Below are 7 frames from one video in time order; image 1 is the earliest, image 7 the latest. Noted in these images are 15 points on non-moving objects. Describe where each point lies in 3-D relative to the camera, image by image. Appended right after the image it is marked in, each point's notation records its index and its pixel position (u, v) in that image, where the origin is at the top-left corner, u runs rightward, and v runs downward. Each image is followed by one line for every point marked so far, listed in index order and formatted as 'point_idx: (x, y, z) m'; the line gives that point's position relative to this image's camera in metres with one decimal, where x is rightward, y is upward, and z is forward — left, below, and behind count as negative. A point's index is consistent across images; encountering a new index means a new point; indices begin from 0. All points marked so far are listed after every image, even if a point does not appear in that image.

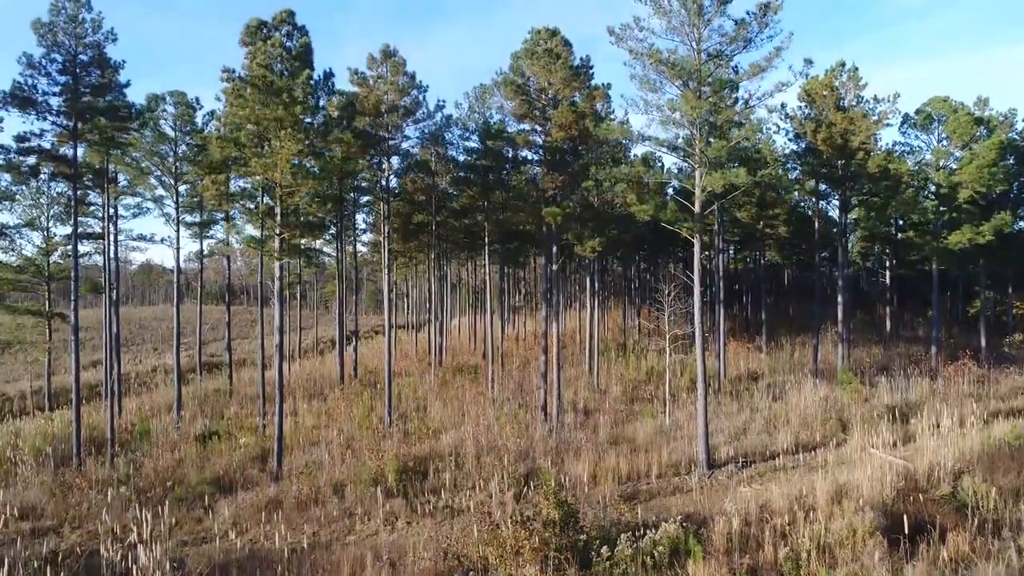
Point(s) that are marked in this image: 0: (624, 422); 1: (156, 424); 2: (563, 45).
0: (+2.9, -3.4, +16.7) m
1: (-10.6, -4.0, +19.4) m
2: (+1.2, +5.8, +15.6) m
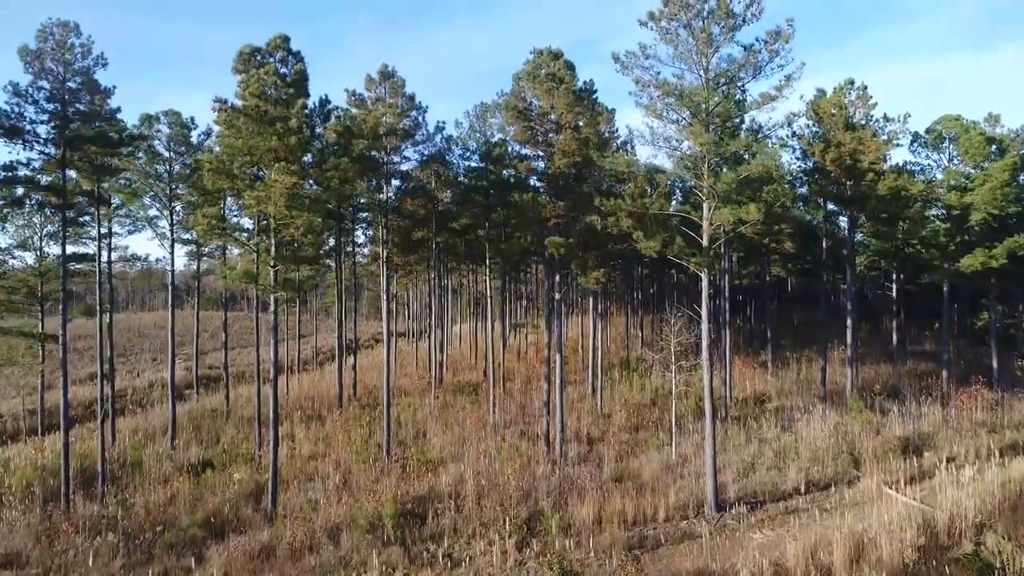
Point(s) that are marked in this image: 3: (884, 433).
0: (+2.9, -4.2, +16.3) m
1: (-10.6, -4.8, +18.9) m
2: (+1.2, +5.1, +15.1) m
3: (+9.5, -3.7, +16.7) m
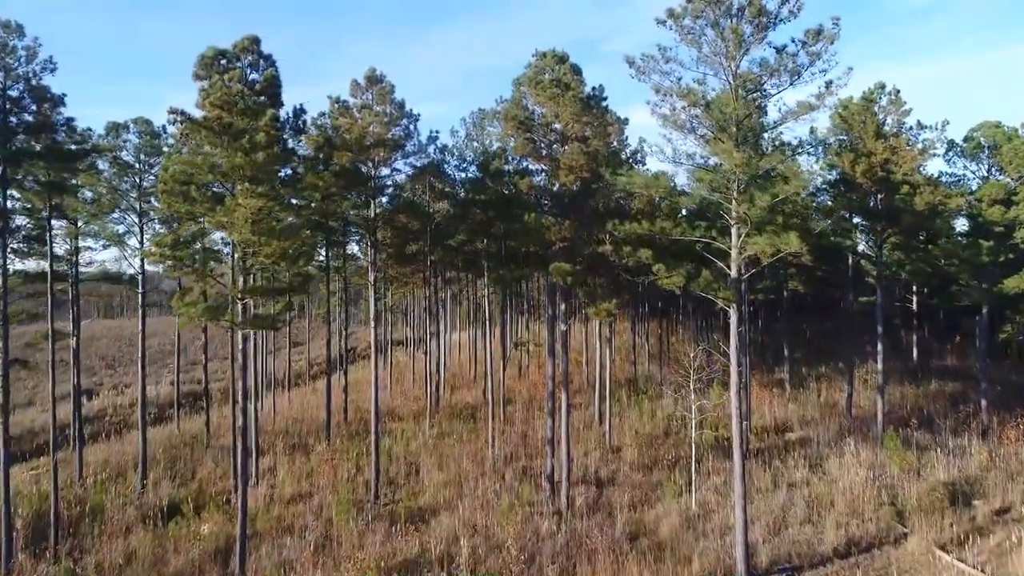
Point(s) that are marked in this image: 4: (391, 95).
0: (+2.9, -4.8, +14.6) m
1: (-10.5, -5.4, +17.3) m
2: (+1.2, +4.5, +13.5) m
3: (+9.6, -4.4, +15.0) m
4: (-2.9, +4.7, +15.8) m
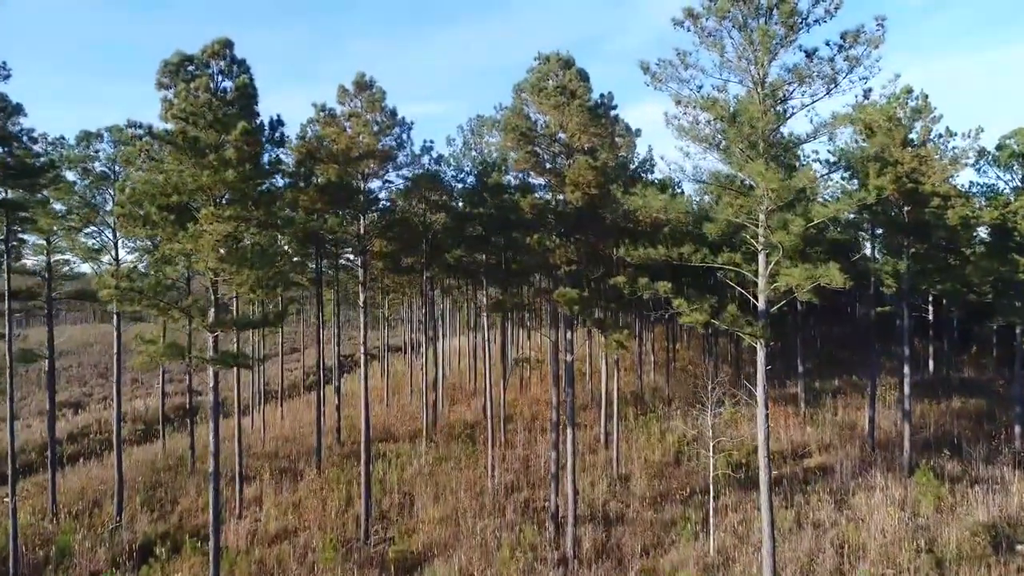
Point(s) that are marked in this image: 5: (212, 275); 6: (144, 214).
0: (+3.0, -5.3, +13.4) m
1: (-10.5, -6.0, +16.1) m
2: (+1.2, +3.9, +12.2) m
3: (+9.6, -4.9, +13.8) m
4: (-2.9, +4.2, +14.6) m
5: (-4.8, +0.2, +10.4) m
6: (-5.8, +1.2, +10.3) m
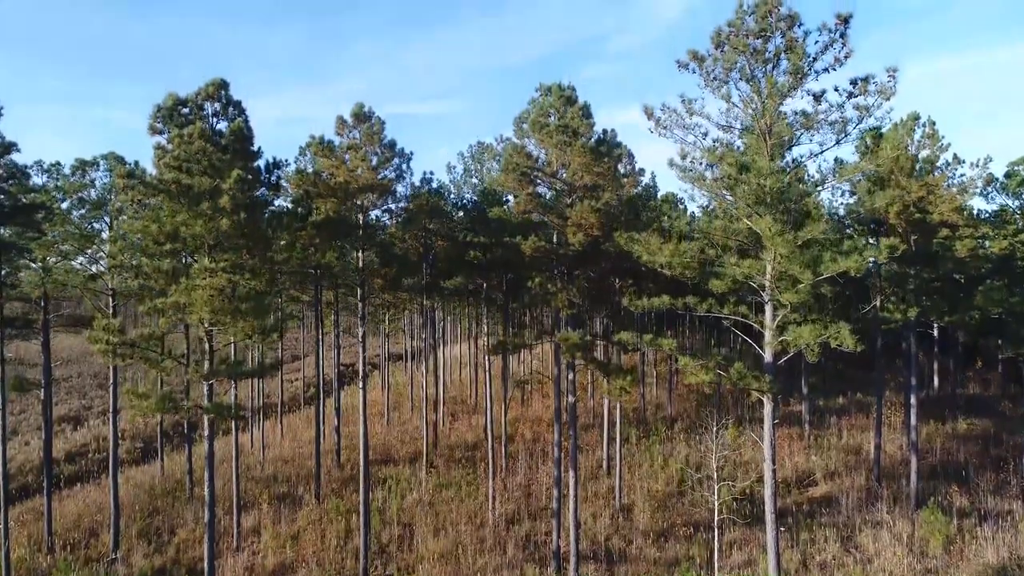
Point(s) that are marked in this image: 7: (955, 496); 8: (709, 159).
0: (+3.0, -6.1, +13.1) m
1: (-10.5, -6.7, +15.9) m
2: (+1.3, +3.2, +12.0) m
3: (+9.6, -5.7, +13.6) m
4: (-2.9, +3.4, +14.4) m
5: (-4.8, -0.6, +10.2) m
6: (-5.8, +0.4, +10.1) m
7: (+11.7, -5.5, +17.2) m
8: (+3.0, +1.9, +9.7) m
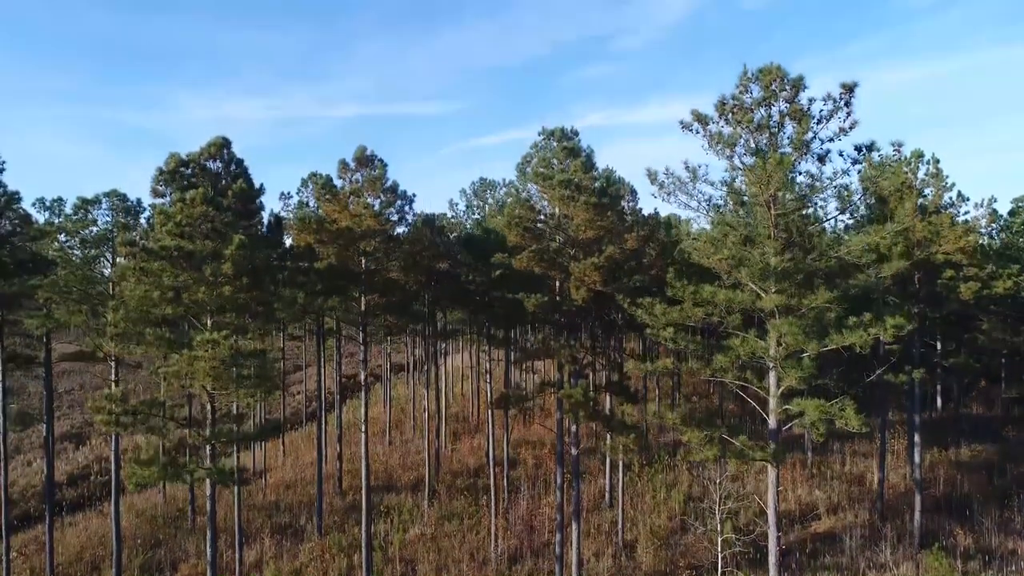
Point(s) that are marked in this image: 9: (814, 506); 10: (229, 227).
0: (+3.0, -7.1, +13.1) m
1: (-10.4, -7.7, +15.9) m
2: (+1.3, +2.2, +12.0) m
3: (+9.6, -6.7, +13.5) m
4: (-2.9, +2.4, +14.4) m
5: (-4.8, -1.6, +10.2) m
6: (-5.7, -0.6, +10.0) m
7: (+11.7, -6.5, +17.2) m
8: (+3.0, +0.9, +9.7) m
9: (+9.2, -6.6, +20.0) m
10: (-4.4, +0.9, +10.2) m
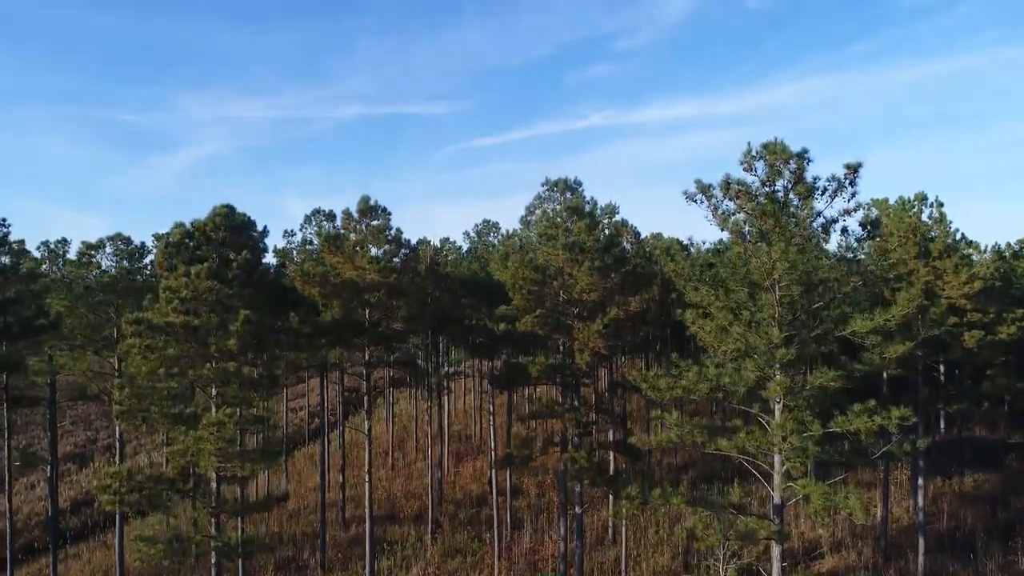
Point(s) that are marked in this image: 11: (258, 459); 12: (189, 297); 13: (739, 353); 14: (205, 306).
0: (+3.1, -8.2, +13.1) m
1: (-10.3, -8.9, +15.9) m
2: (+1.4, +1.0, +12.0) m
3: (+9.7, -7.8, +13.5) m
4: (-2.8, +1.2, +14.4) m
5: (-4.7, -2.7, +10.2) m
6: (-5.7, -1.7, +10.1) m
7: (+11.8, -7.6, +17.1) m
8: (+3.1, -0.3, +9.7) m
9: (+9.3, -7.8, +20.0) m
10: (-4.3, -0.2, +10.2) m
11: (-3.9, -2.6, +10.1) m
12: (-4.9, -0.1, +9.9) m
13: (+3.4, -0.8, +9.8) m
14: (-4.7, -0.3, +10.0) m
